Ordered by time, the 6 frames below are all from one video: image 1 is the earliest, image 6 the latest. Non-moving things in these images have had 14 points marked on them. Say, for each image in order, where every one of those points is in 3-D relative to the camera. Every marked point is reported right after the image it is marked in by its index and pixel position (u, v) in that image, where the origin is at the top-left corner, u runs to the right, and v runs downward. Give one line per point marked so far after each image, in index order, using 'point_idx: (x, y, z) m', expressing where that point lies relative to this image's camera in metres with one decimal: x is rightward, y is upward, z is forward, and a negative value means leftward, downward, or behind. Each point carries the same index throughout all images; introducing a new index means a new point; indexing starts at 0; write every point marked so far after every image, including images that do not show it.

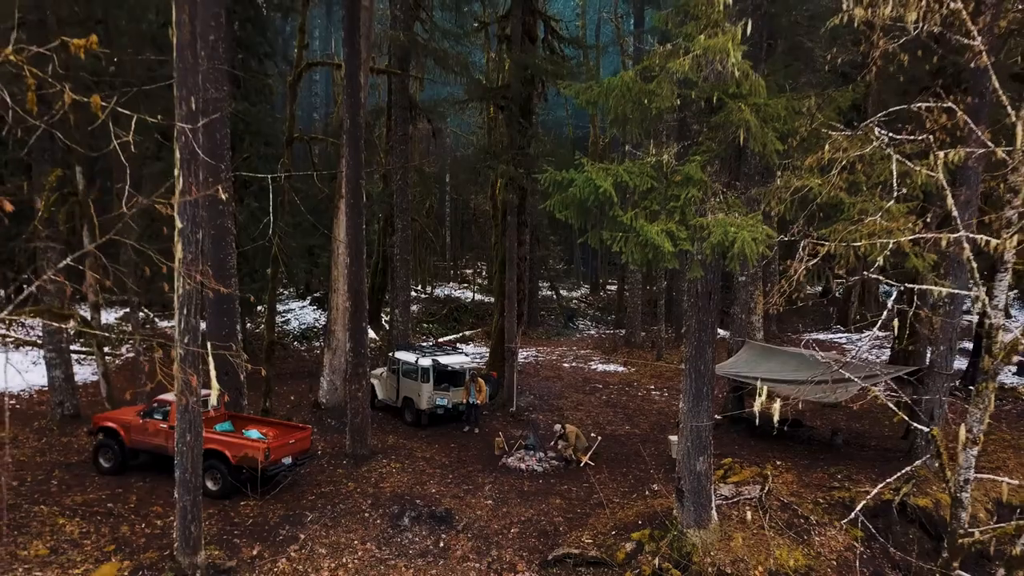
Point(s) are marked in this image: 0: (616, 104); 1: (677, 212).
0: (+0.8, +1.5, +6.5) m
1: (+1.3, +0.6, +6.3) m
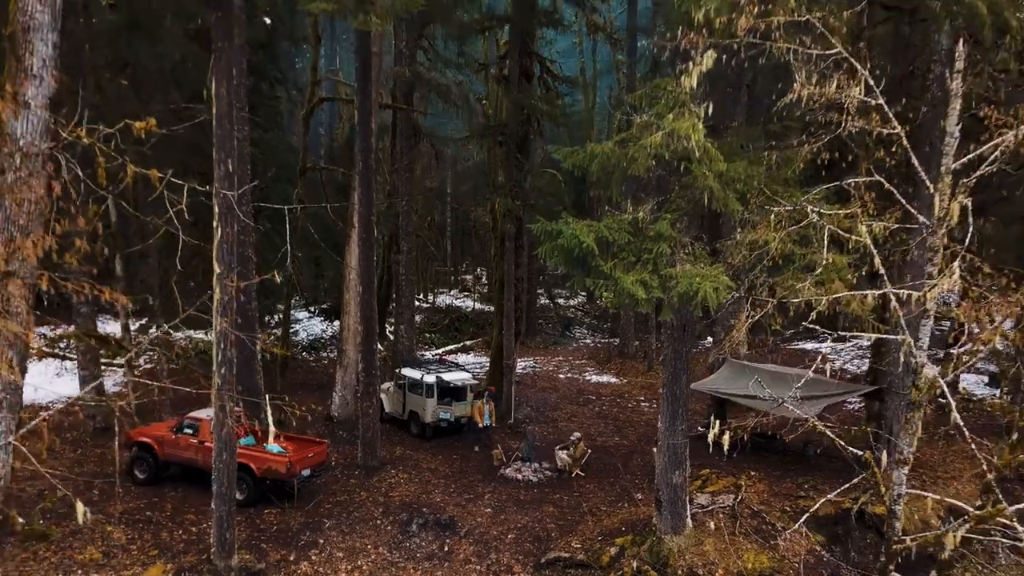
0: (+0.8, +1.1, +7.5) m
1: (+1.2, +0.2, +7.3) m
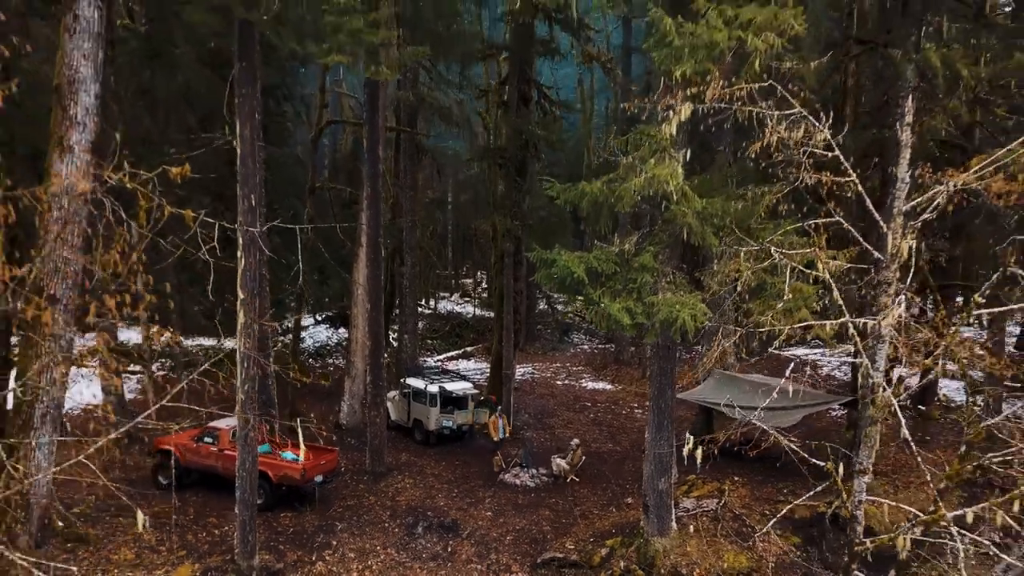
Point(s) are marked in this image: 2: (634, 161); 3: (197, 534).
0: (+0.8, +0.8, +8.2) m
1: (+1.2, 0.0, +8.0) m
2: (+1.2, +1.2, +7.9) m
3: (-3.8, -2.9, +9.8) m
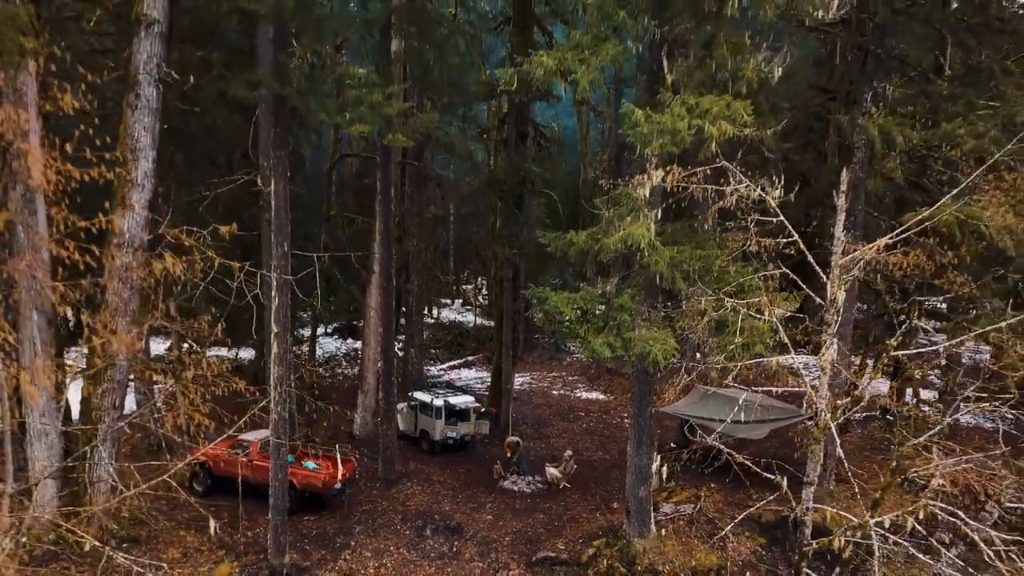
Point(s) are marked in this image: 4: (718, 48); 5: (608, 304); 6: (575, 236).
0: (+0.7, +0.4, +9.6) m
1: (+1.2, -0.5, +9.4) m
2: (+1.2, +0.8, +9.2) m
3: (-3.8, -3.4, +11.1) m
4: (+2.1, +2.5, +8.4) m
5: (+1.1, -0.2, +9.6) m
6: (+0.7, +0.6, +9.4) m
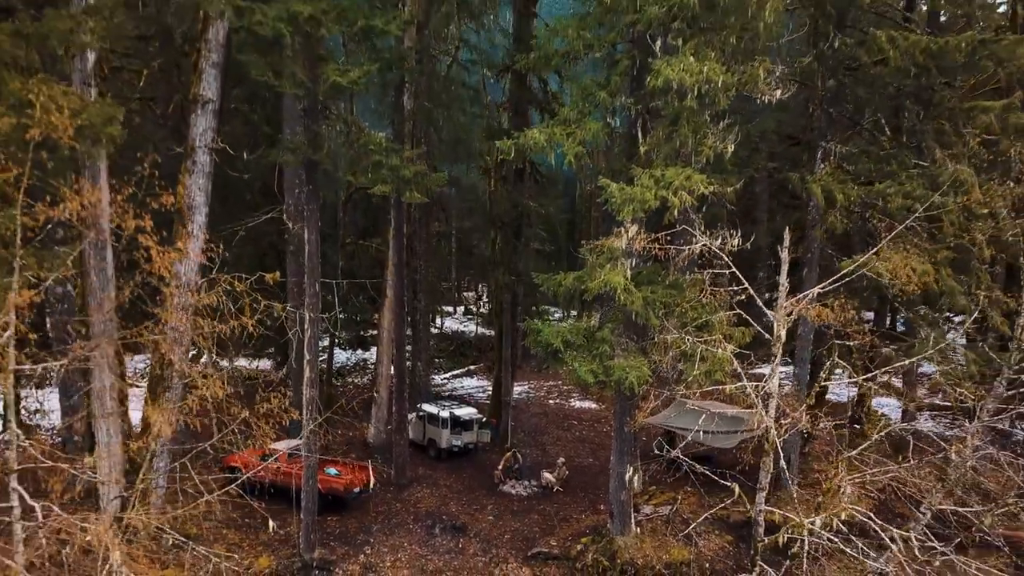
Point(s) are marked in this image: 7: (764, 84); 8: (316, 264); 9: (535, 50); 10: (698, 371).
0: (+0.7, -0.1, +11.2) m
1: (+1.2, -0.9, +11.0) m
2: (+1.1, +0.3, +10.9) m
3: (-3.8, -3.9, +12.8) m
4: (+2.1, +2.0, +10.1) m
5: (+1.1, -0.7, +11.3) m
6: (+0.7, +0.1, +11.1) m
7: (+3.1, +2.5, +9.9) m
8: (-2.8, +0.3, +11.7) m
9: (+0.3, +3.2, +11.0) m
10: (+2.4, -1.1, +10.7) m
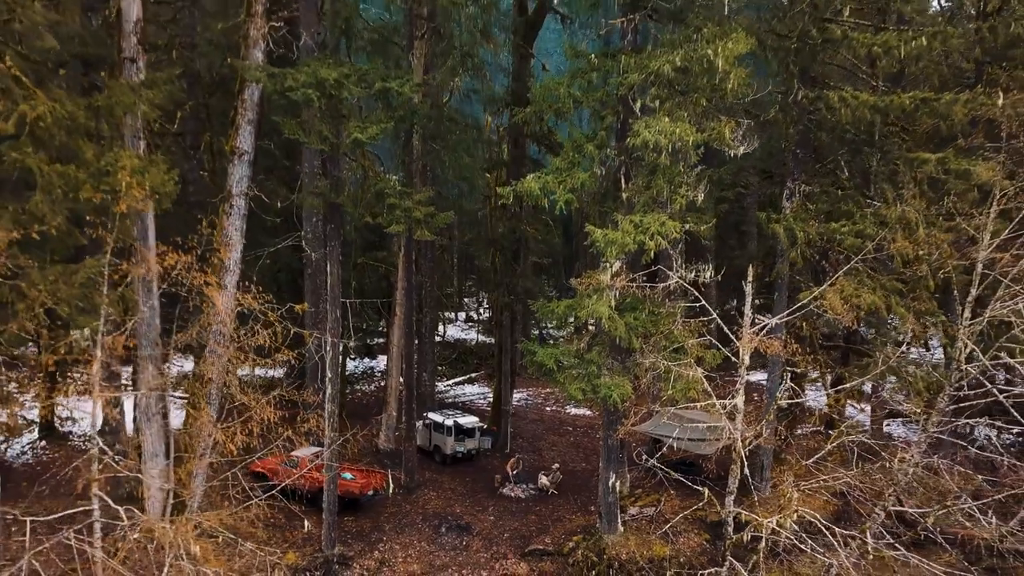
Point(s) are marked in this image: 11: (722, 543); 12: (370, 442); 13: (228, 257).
0: (+0.7, -0.5, +12.7) m
1: (+1.1, -1.4, +12.5) m
2: (+1.1, -0.1, +12.4) m
3: (-3.9, -4.3, +14.3) m
4: (+2.1, +1.6, +11.6) m
5: (+1.1, -1.1, +12.8) m
6: (+0.7, -0.3, +12.5) m
7: (+3.0, +2.1, +11.4) m
8: (-2.9, -0.1, +13.2) m
9: (+0.3, +2.8, +12.5) m
10: (+2.4, -1.5, +12.2) m
11: (+3.7, -4.5, +14.4) m
12: (-3.4, -3.7, +19.4) m
13: (-4.3, +0.5, +12.3) m
